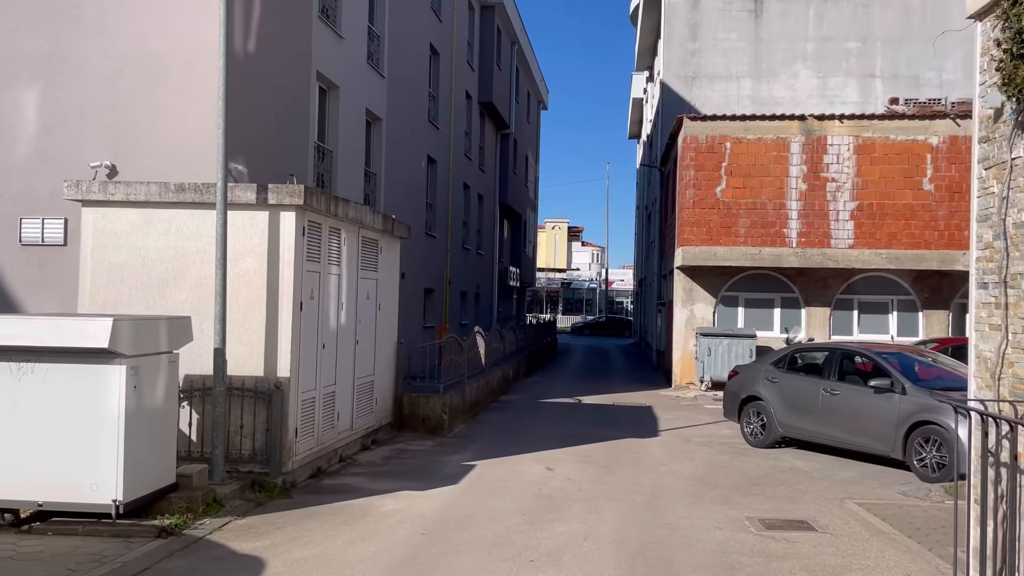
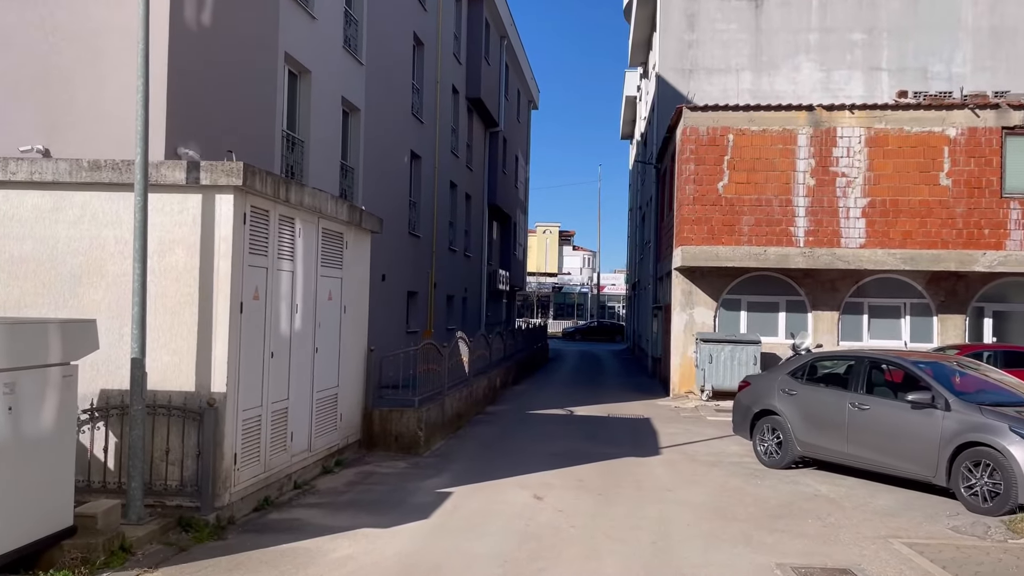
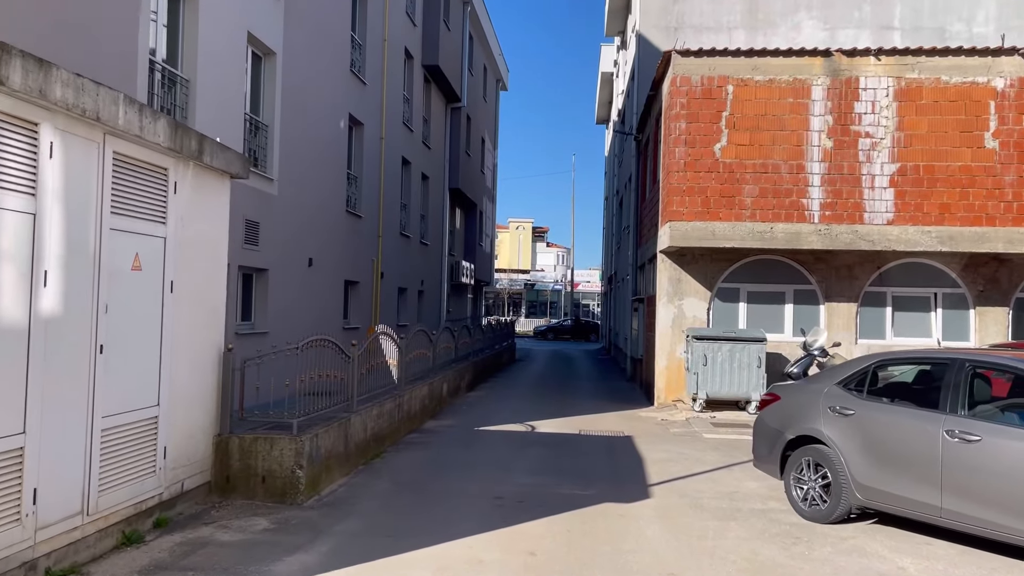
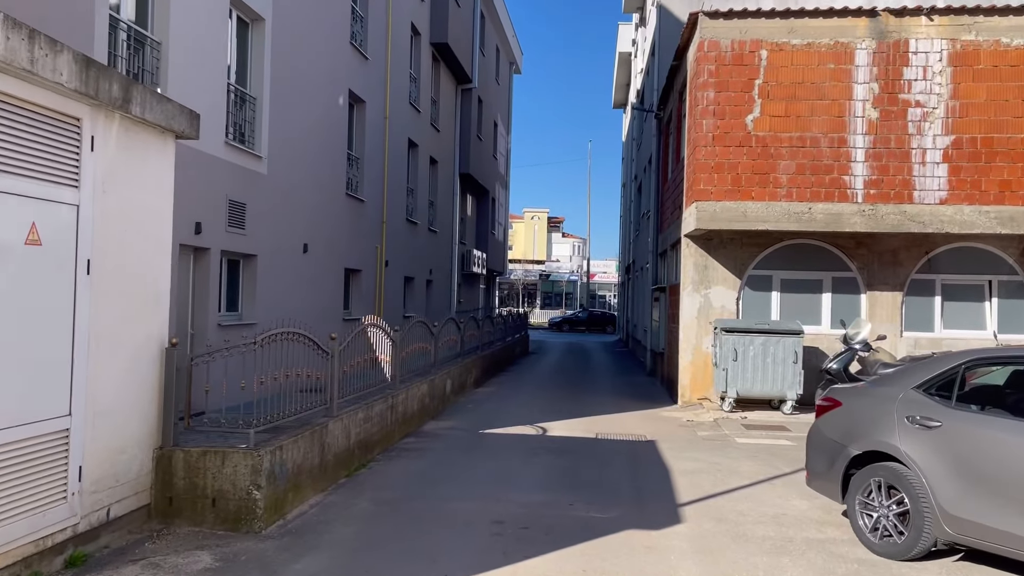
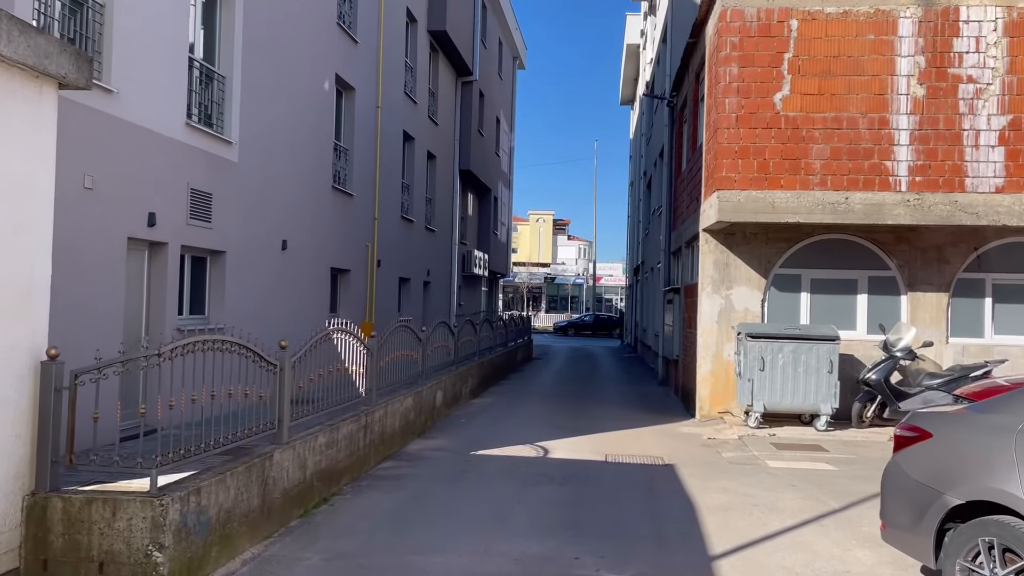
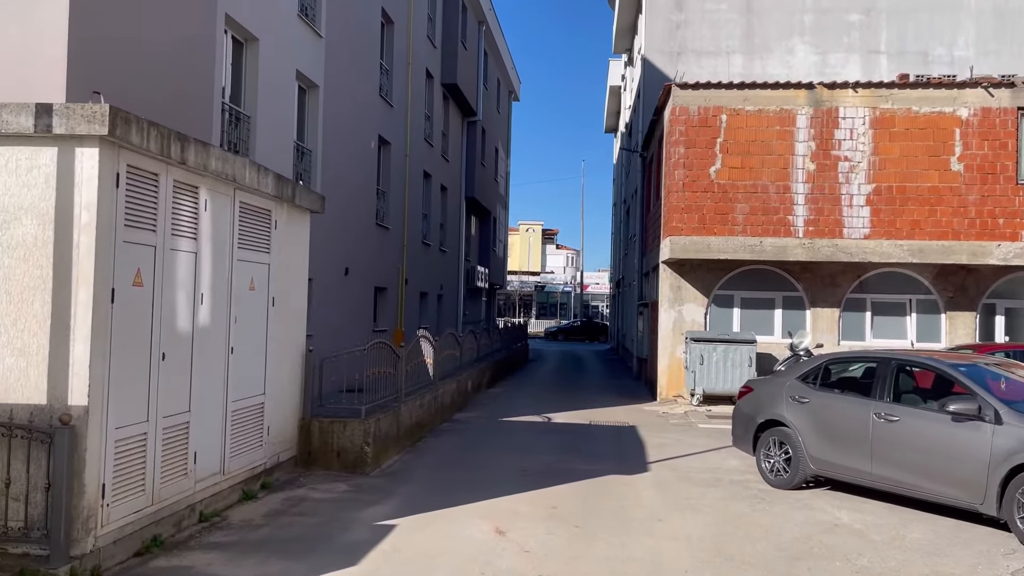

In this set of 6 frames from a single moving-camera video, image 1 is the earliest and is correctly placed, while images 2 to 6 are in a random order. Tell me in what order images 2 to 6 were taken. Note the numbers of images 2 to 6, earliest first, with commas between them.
2, 6, 3, 4, 5
